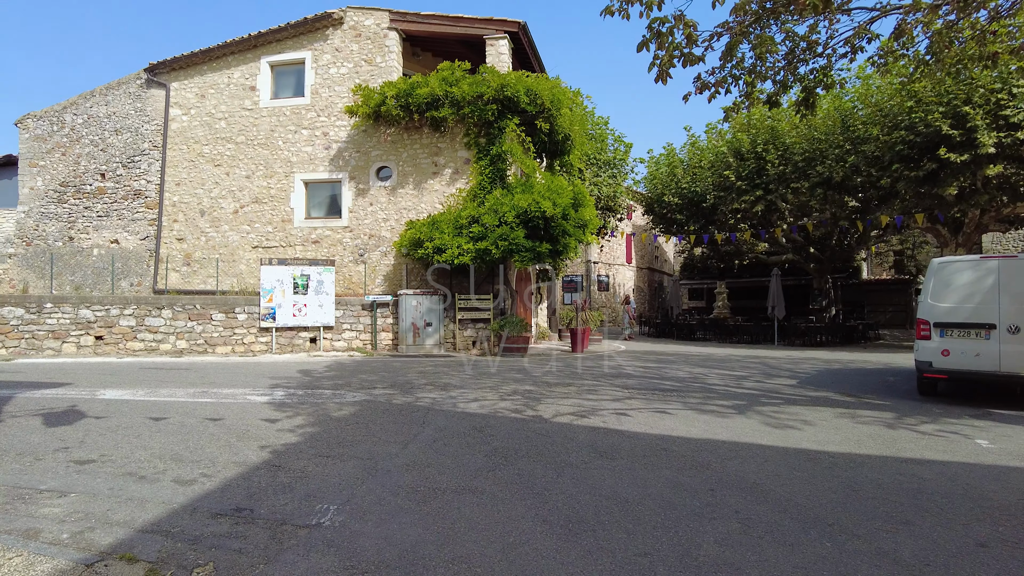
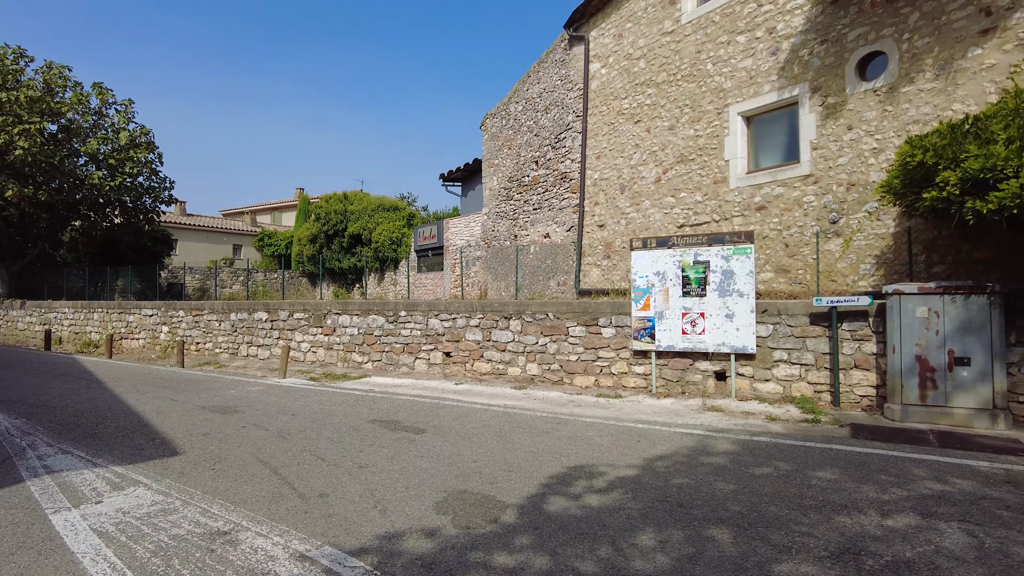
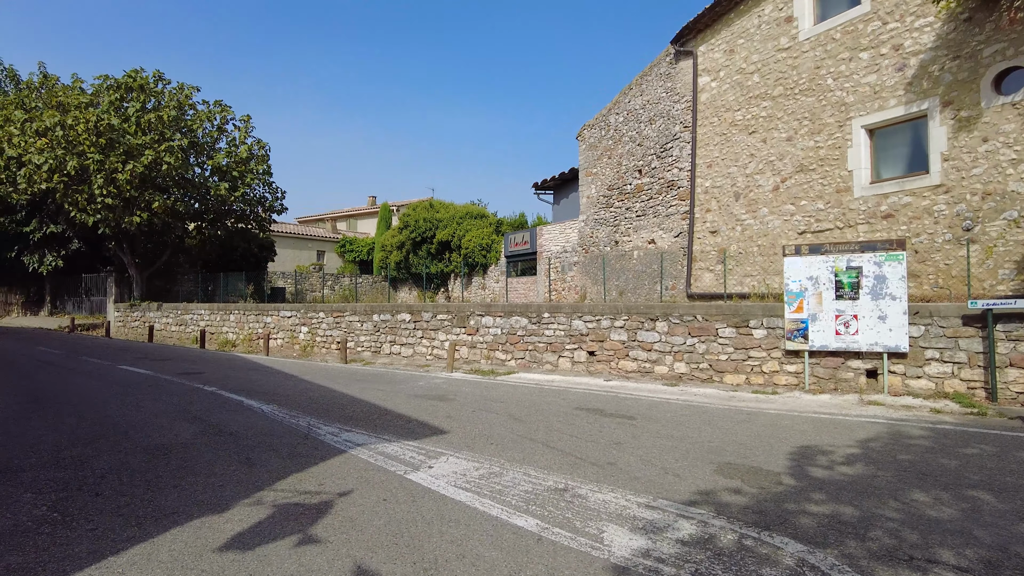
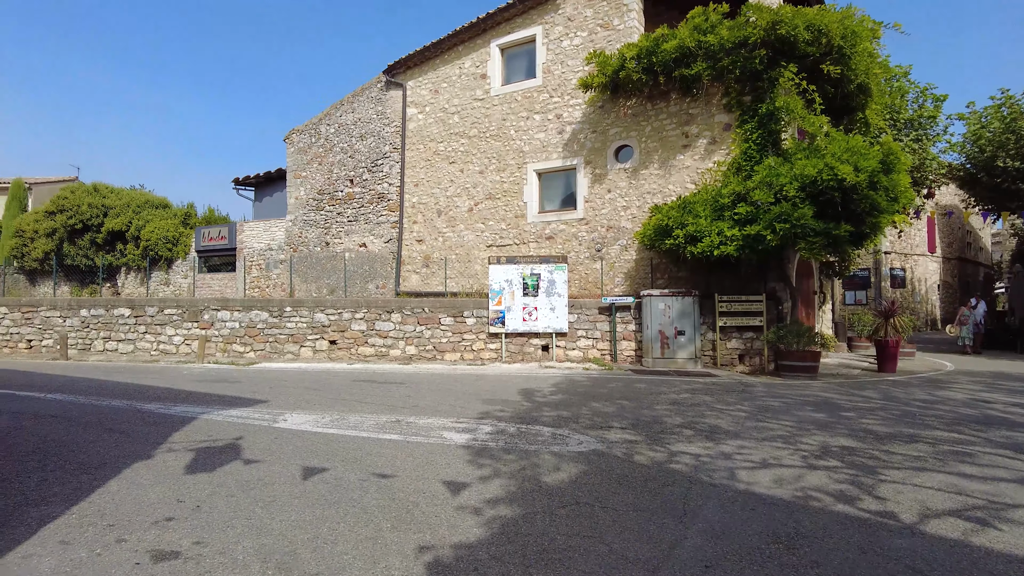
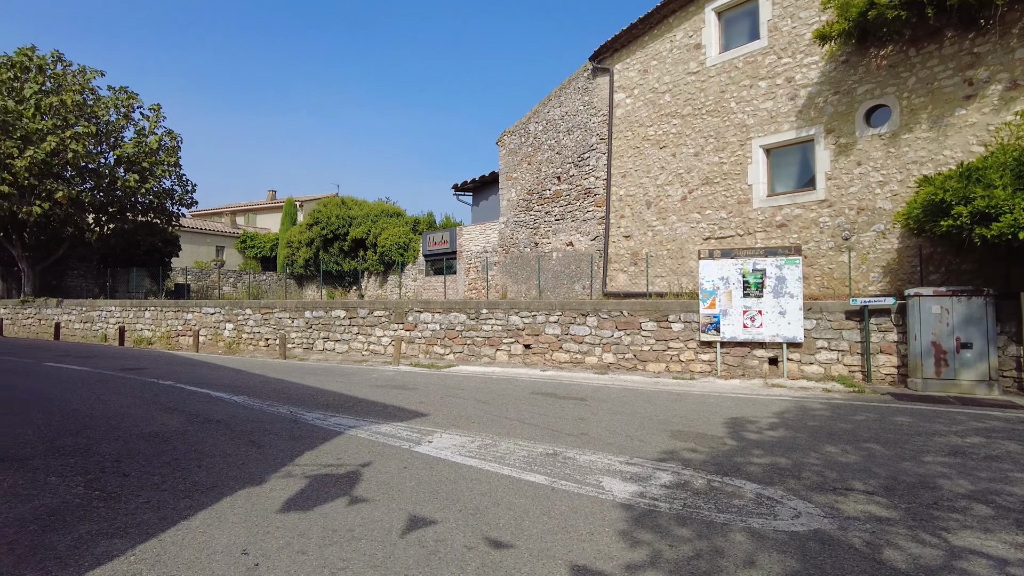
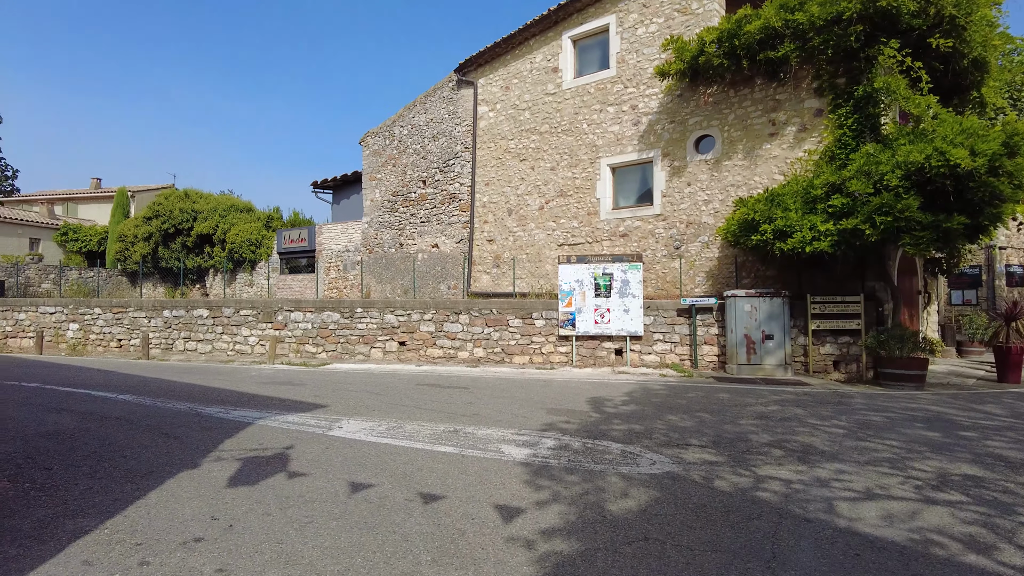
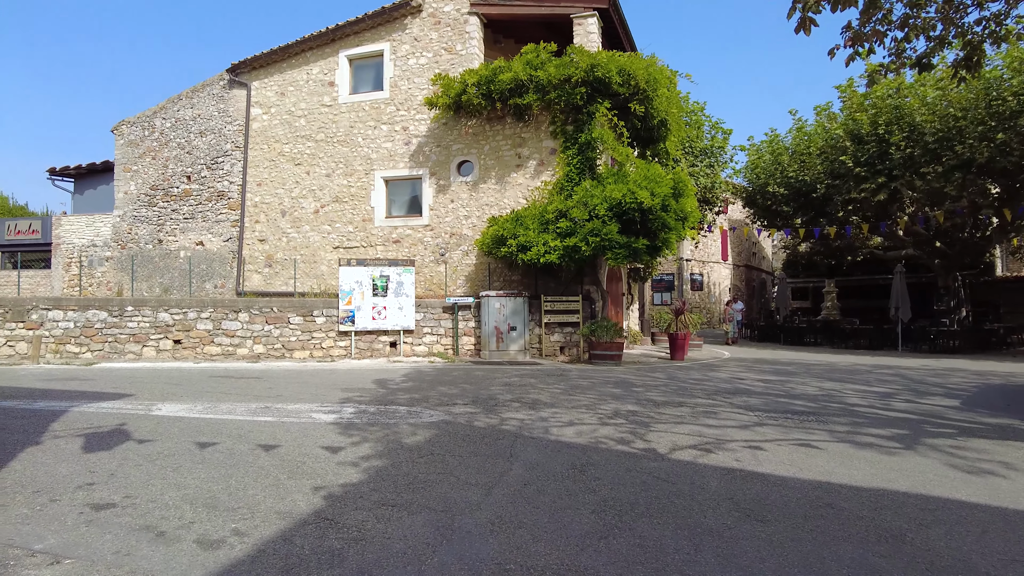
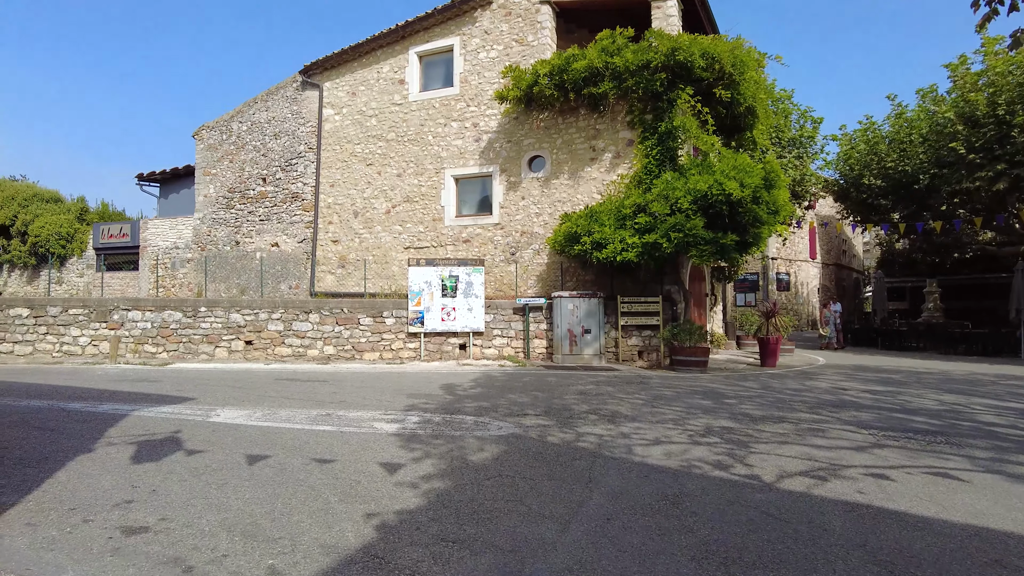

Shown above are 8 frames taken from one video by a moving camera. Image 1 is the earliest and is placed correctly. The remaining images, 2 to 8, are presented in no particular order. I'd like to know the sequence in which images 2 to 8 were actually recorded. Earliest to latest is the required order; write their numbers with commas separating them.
7, 8, 4, 6, 5, 3, 2
